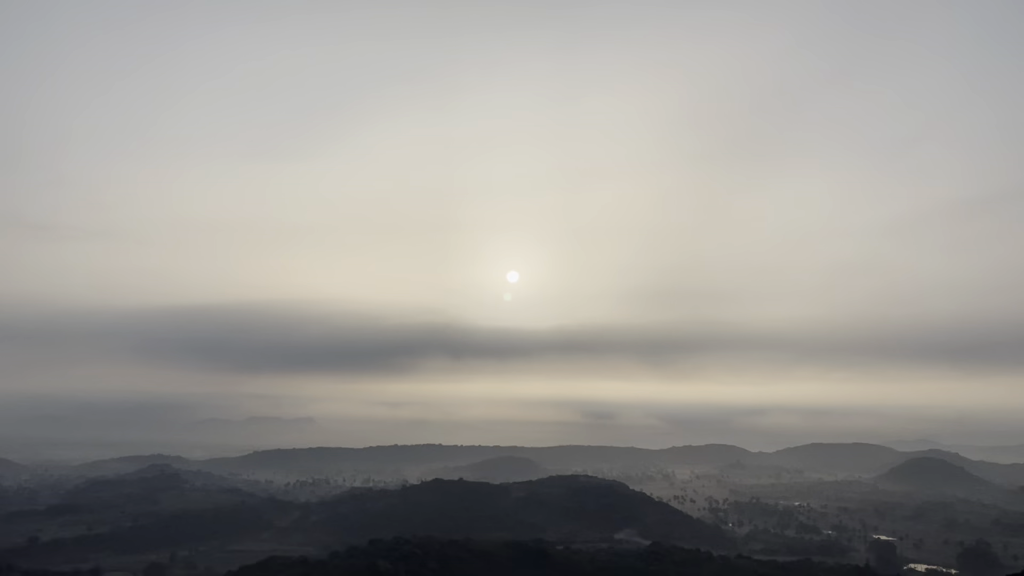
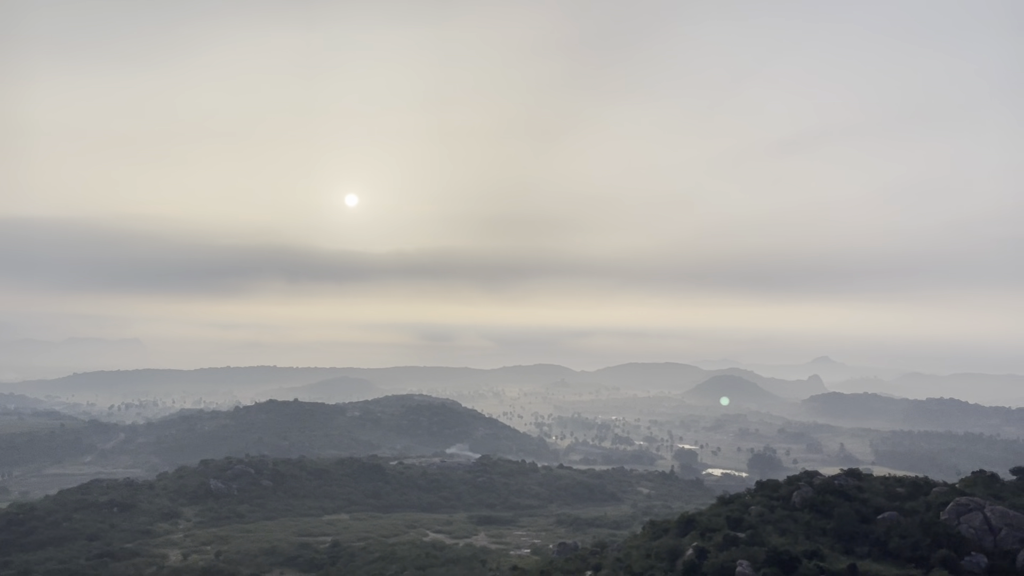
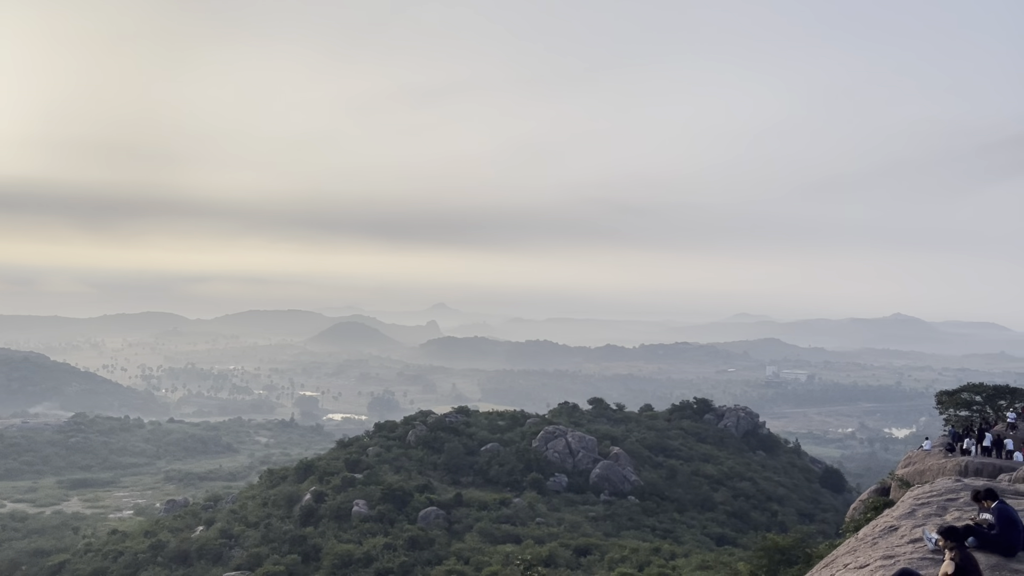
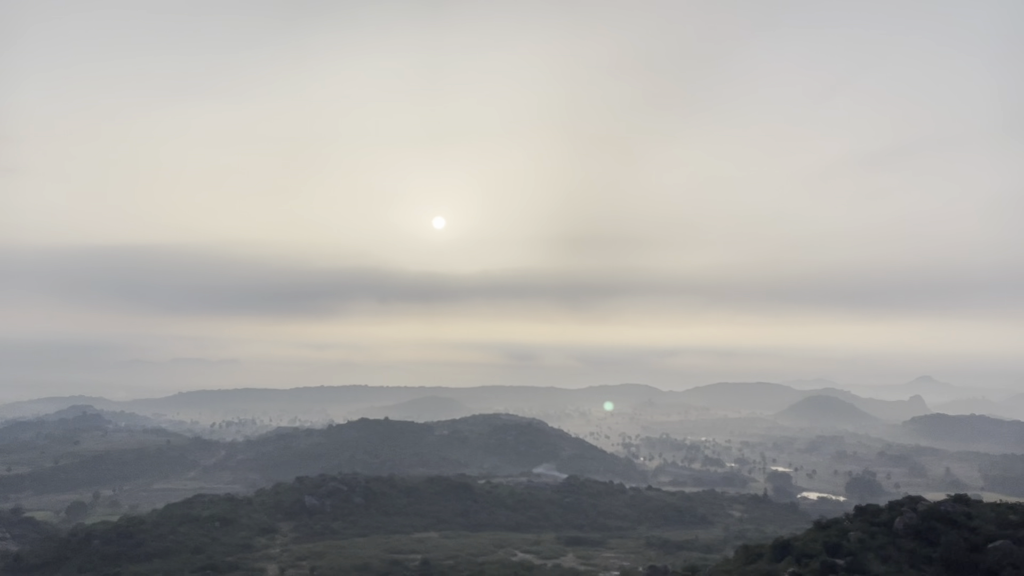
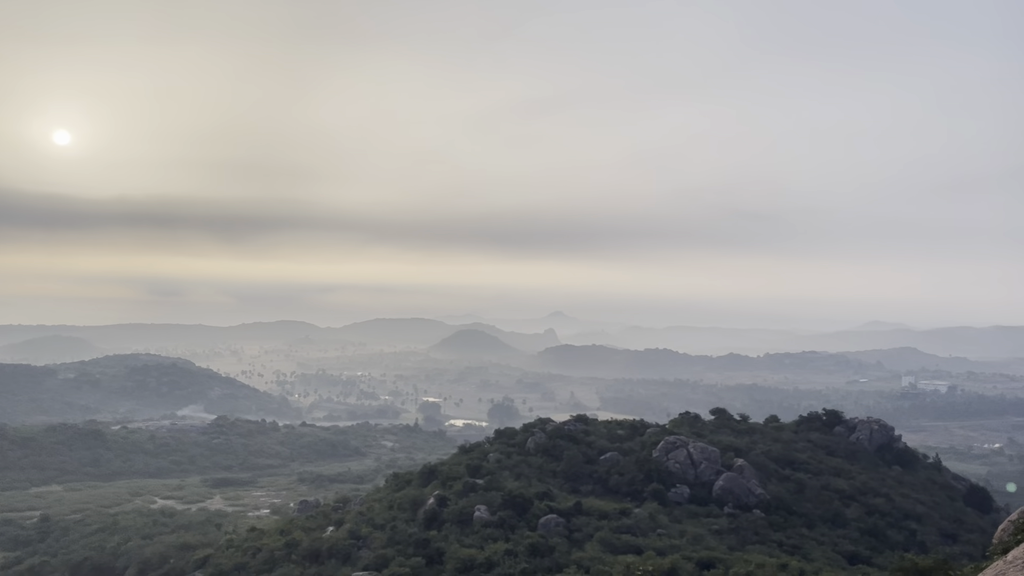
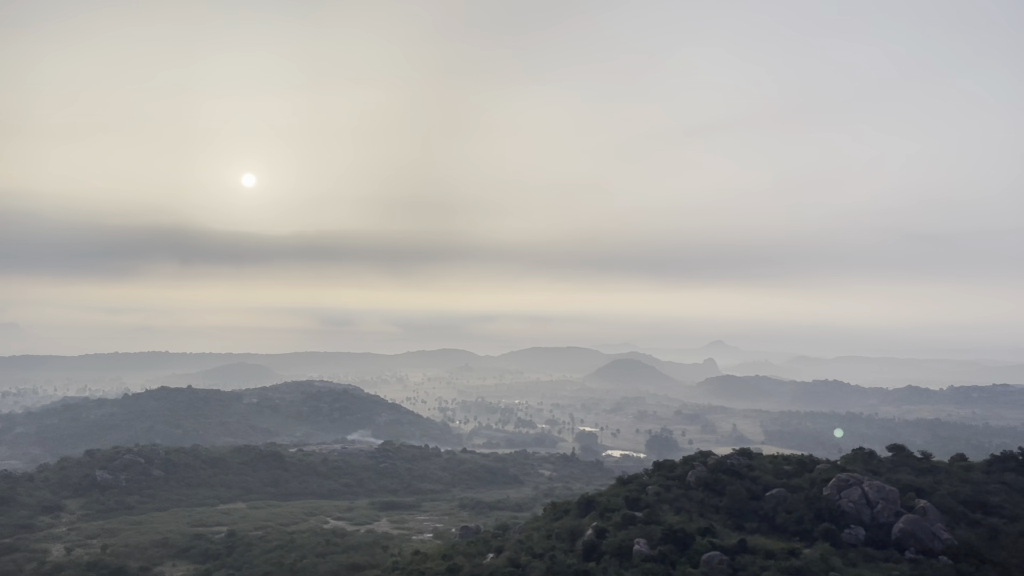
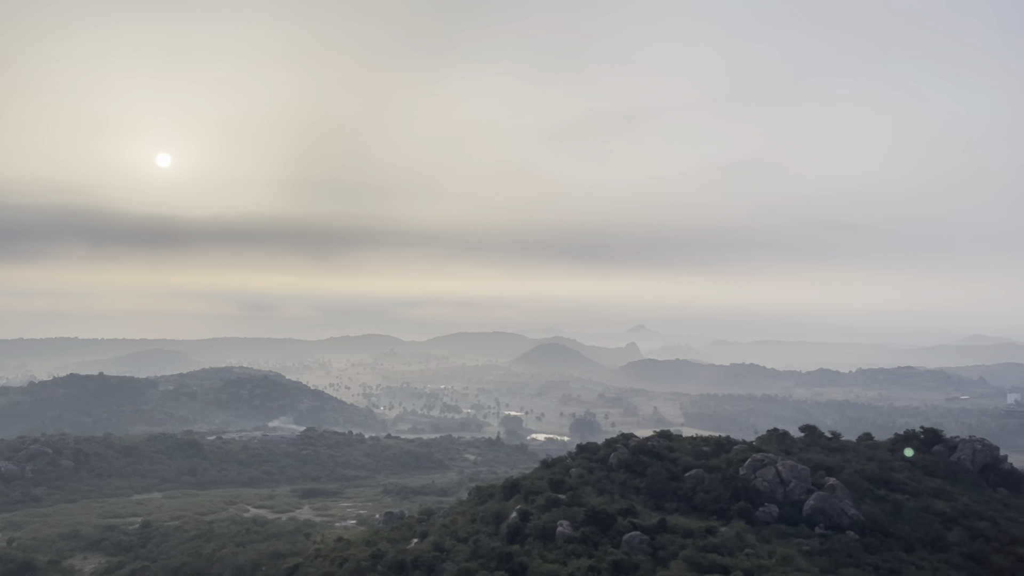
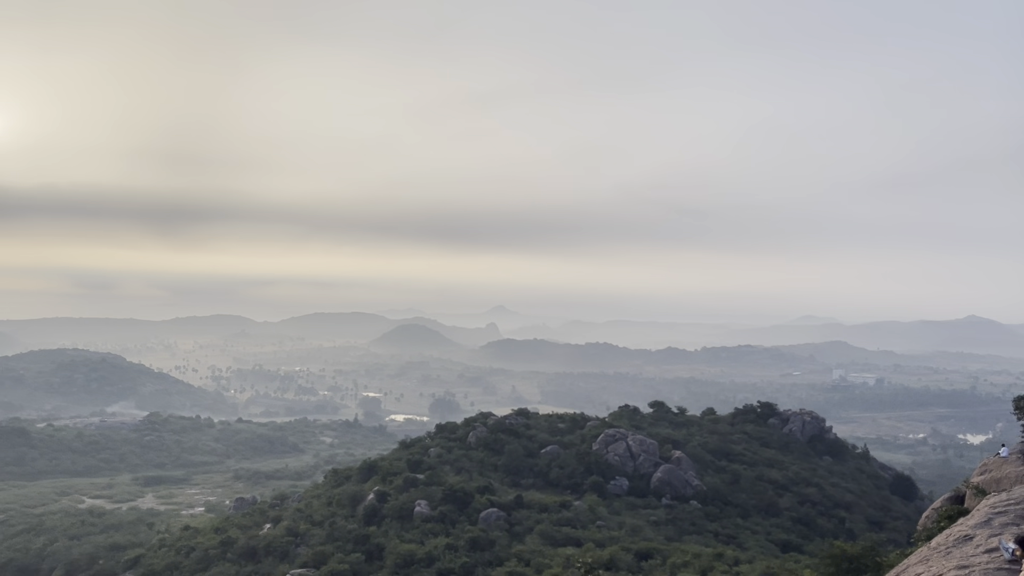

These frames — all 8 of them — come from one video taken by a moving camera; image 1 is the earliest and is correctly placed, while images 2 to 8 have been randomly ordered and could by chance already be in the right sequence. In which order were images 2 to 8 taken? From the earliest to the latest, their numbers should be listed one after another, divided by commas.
4, 2, 6, 7, 5, 8, 3
